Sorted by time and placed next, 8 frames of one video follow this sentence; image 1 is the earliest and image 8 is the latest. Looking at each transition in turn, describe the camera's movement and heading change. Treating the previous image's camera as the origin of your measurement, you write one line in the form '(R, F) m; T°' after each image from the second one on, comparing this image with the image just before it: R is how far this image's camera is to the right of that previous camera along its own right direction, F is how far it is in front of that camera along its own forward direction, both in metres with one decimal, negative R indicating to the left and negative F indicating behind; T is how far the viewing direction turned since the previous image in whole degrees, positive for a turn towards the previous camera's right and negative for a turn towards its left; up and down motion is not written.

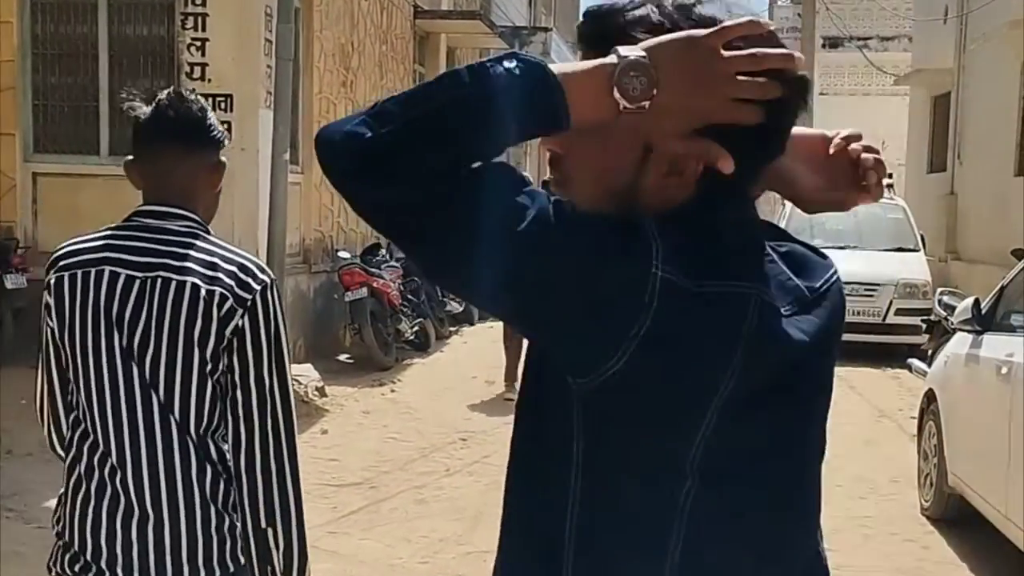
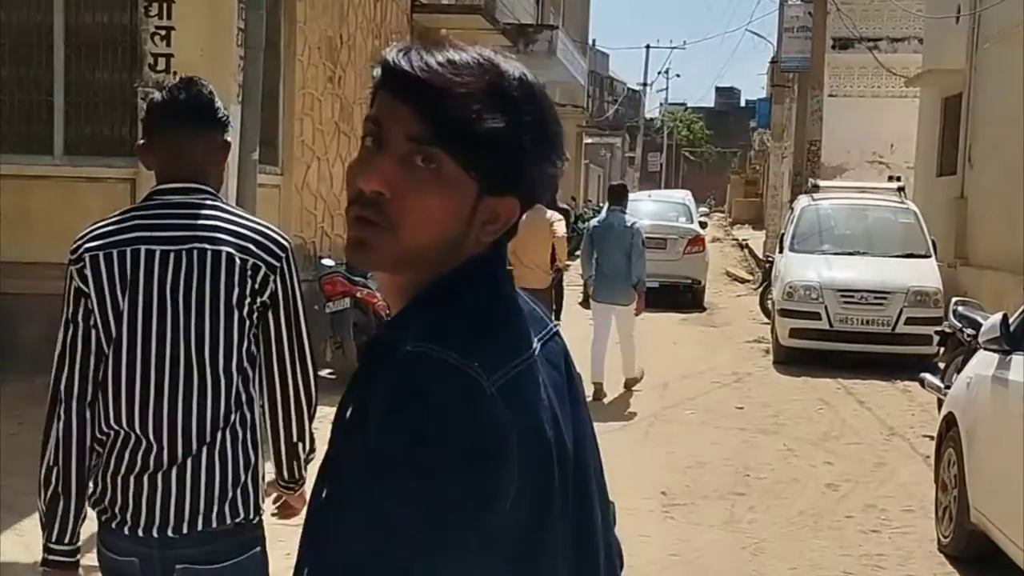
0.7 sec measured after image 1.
(+0.1, +0.6) m; 0°
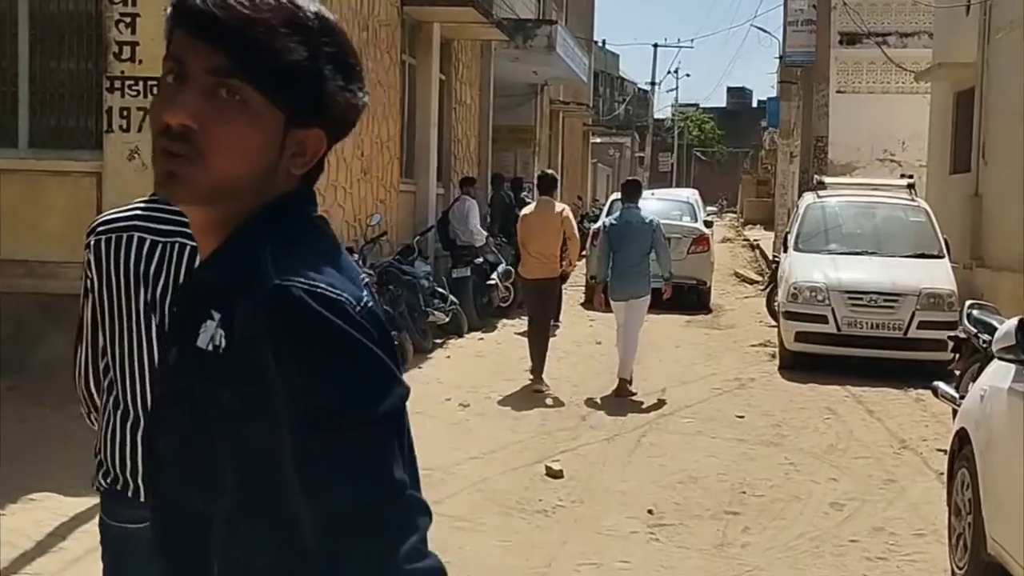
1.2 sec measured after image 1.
(+0.2, +0.6) m; 0°
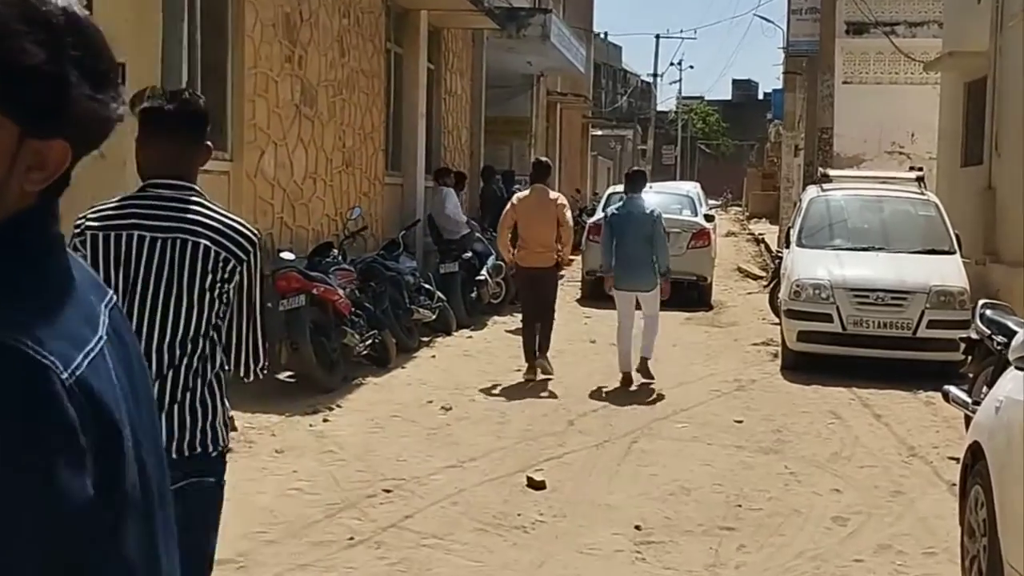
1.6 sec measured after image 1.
(+0.1, +0.5) m; 0°
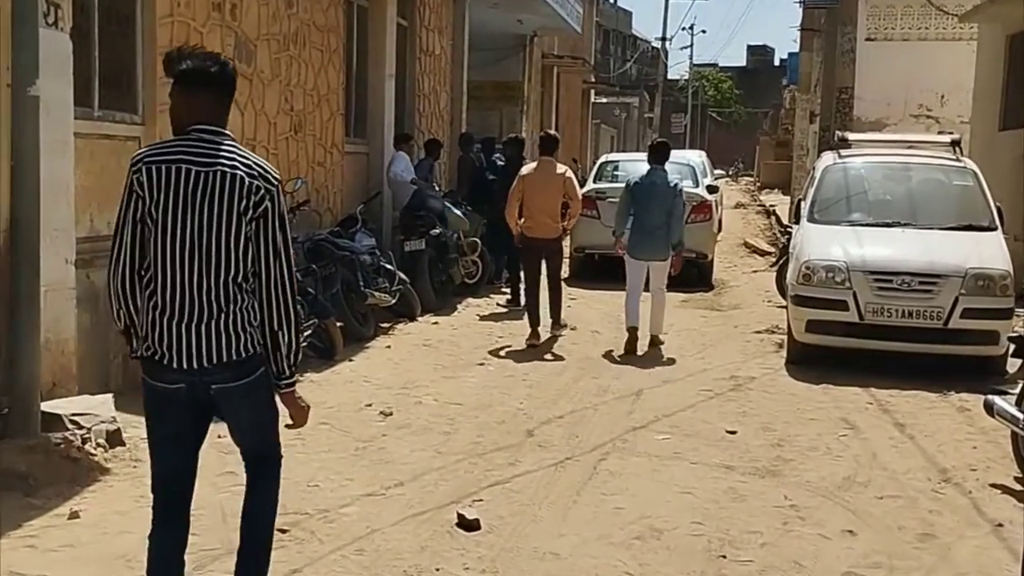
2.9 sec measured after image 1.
(+0.3, +1.4) m; -1°
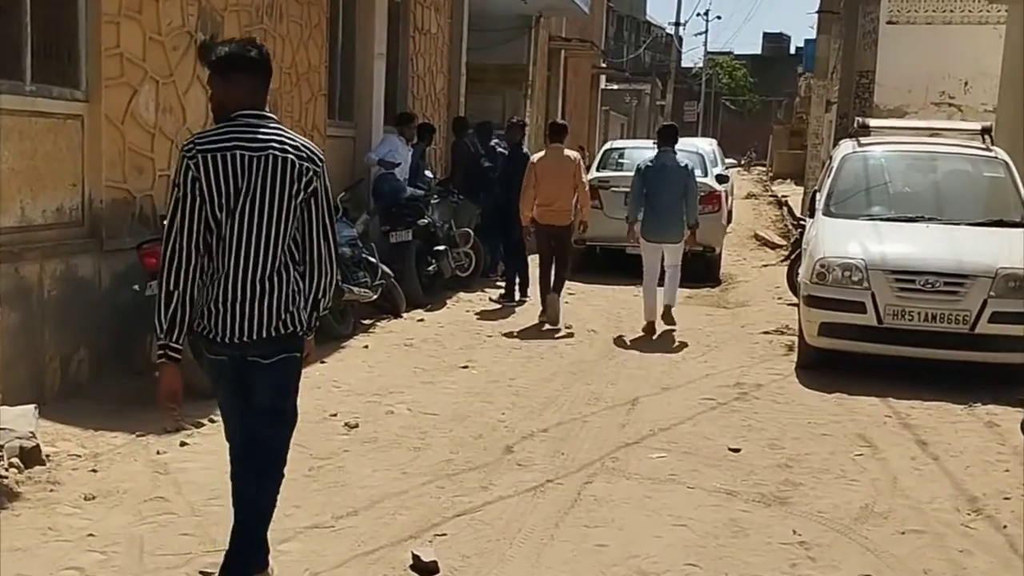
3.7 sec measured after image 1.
(+0.1, +0.7) m; -1°
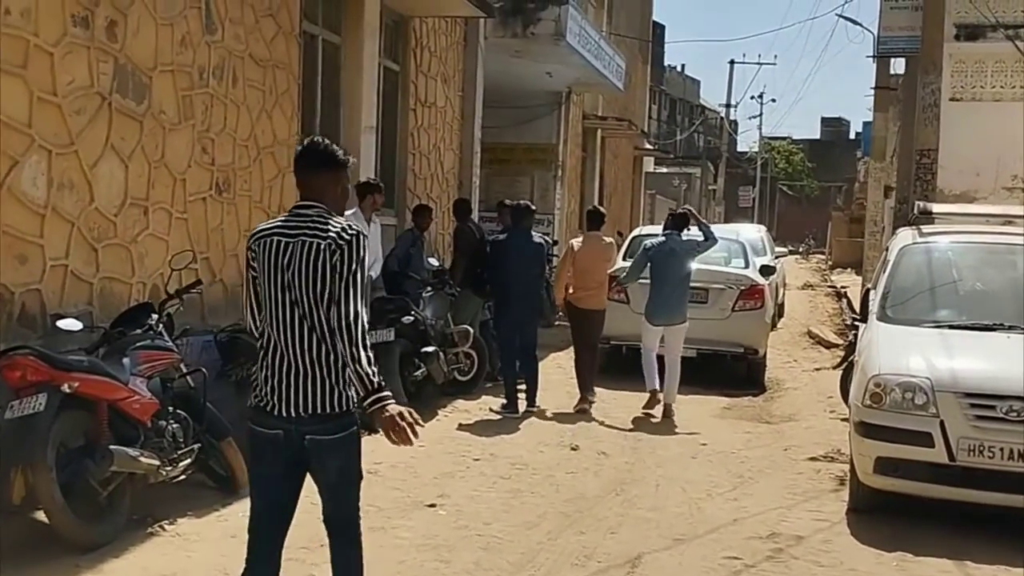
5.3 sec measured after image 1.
(+0.4, +1.5) m; -2°
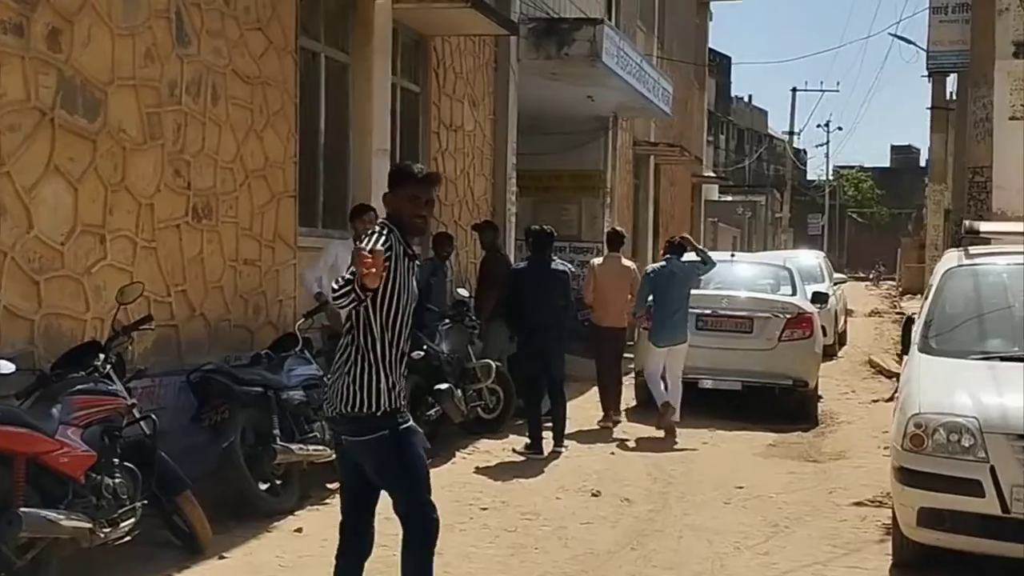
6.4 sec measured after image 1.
(+0.3, +0.7) m; -3°
